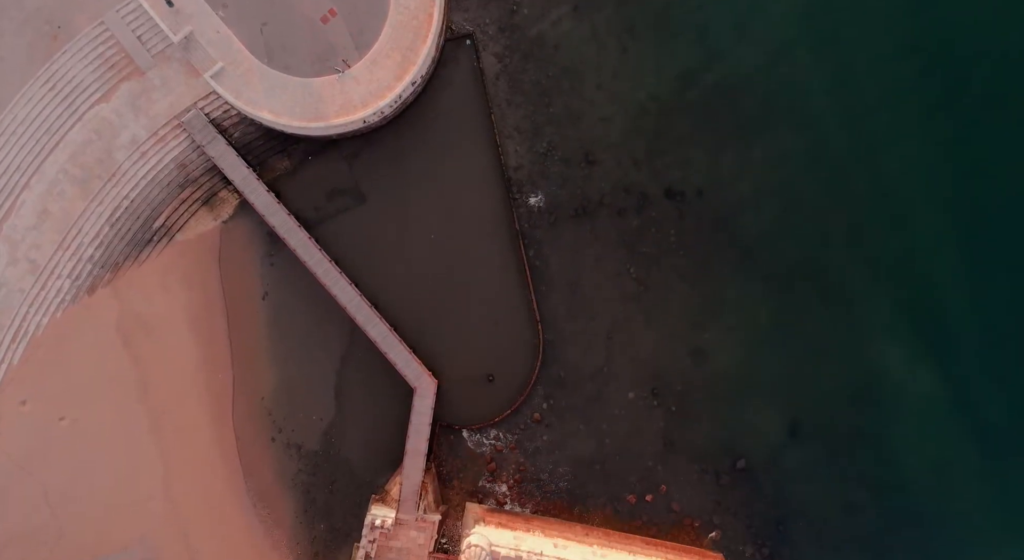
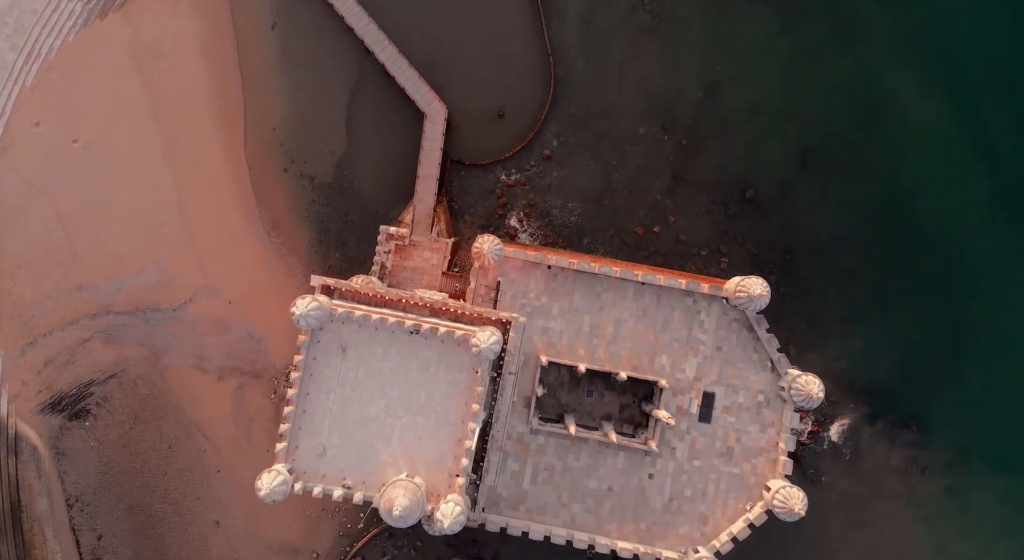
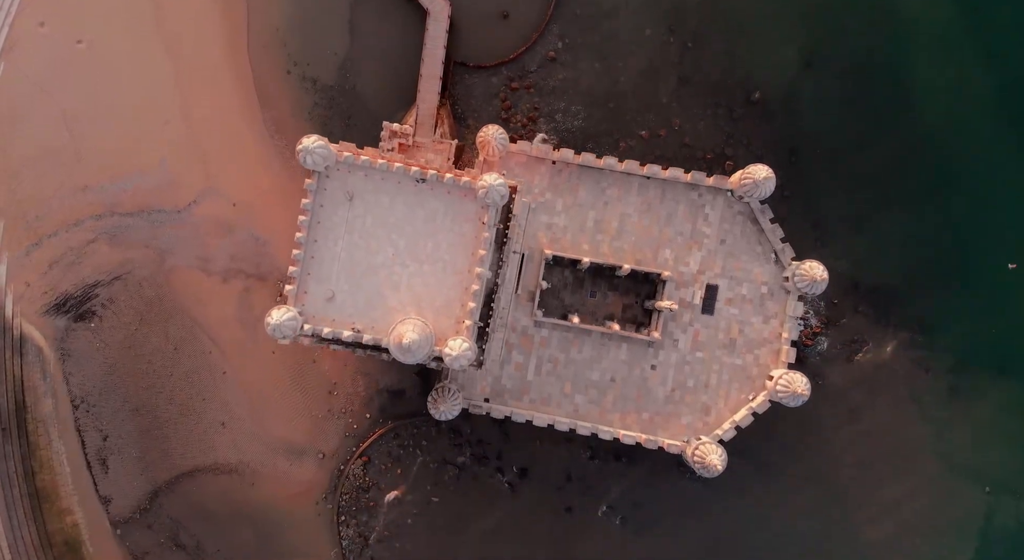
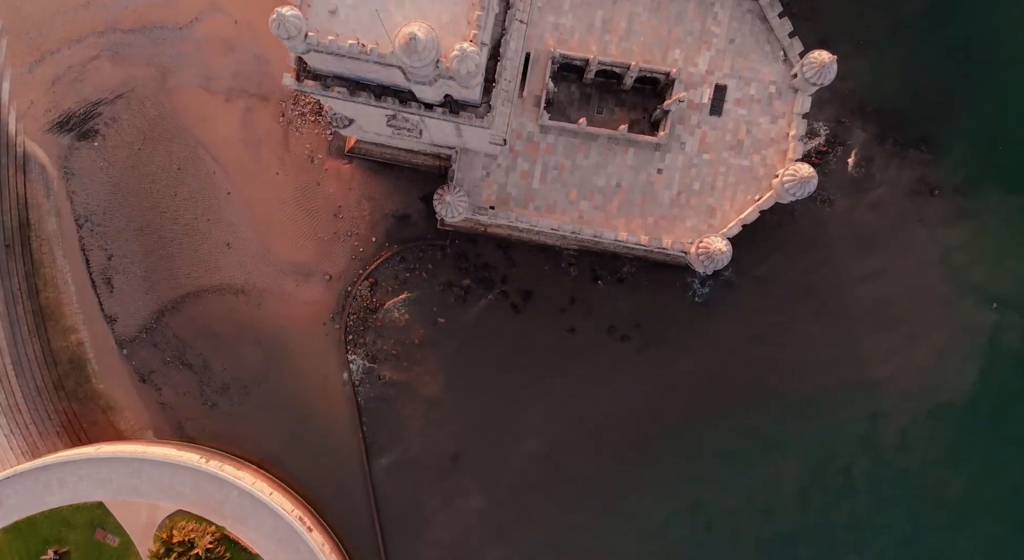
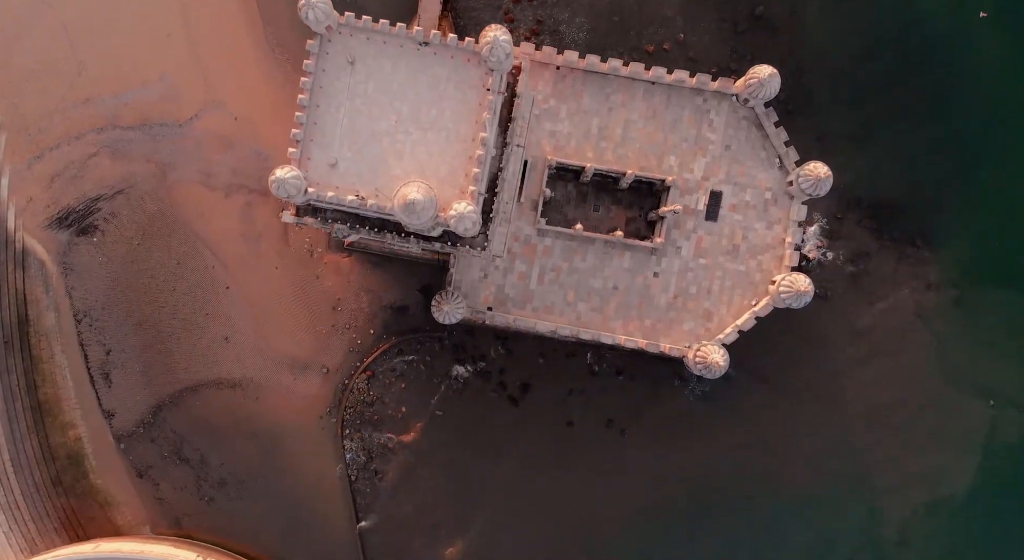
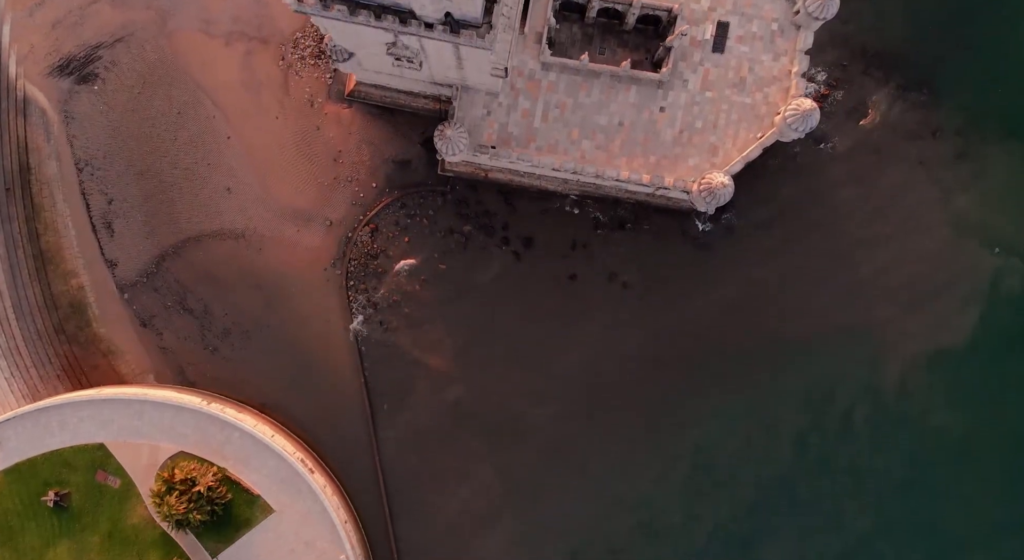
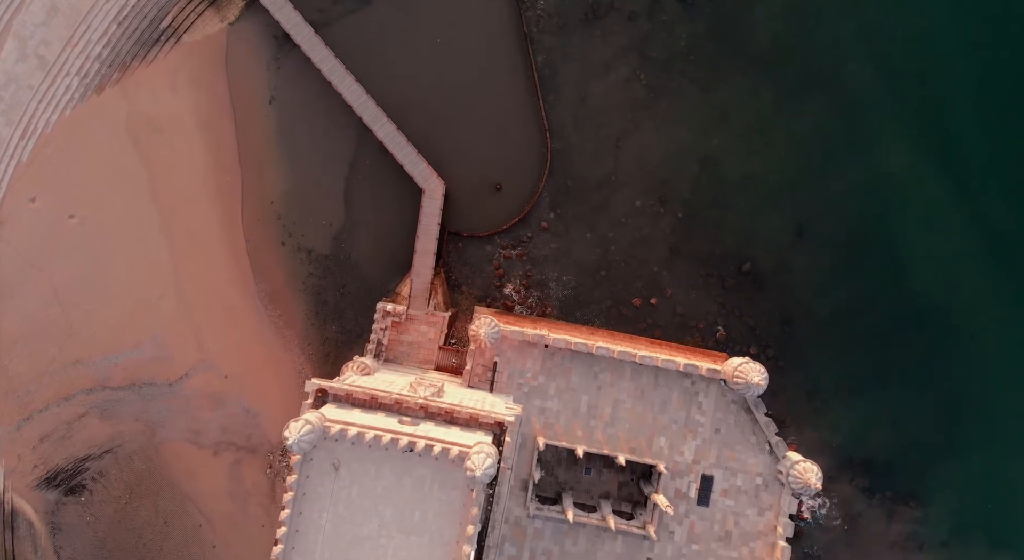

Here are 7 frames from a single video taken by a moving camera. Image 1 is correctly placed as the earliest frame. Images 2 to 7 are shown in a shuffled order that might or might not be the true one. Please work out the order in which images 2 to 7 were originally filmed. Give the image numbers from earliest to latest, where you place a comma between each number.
7, 2, 3, 5, 4, 6
